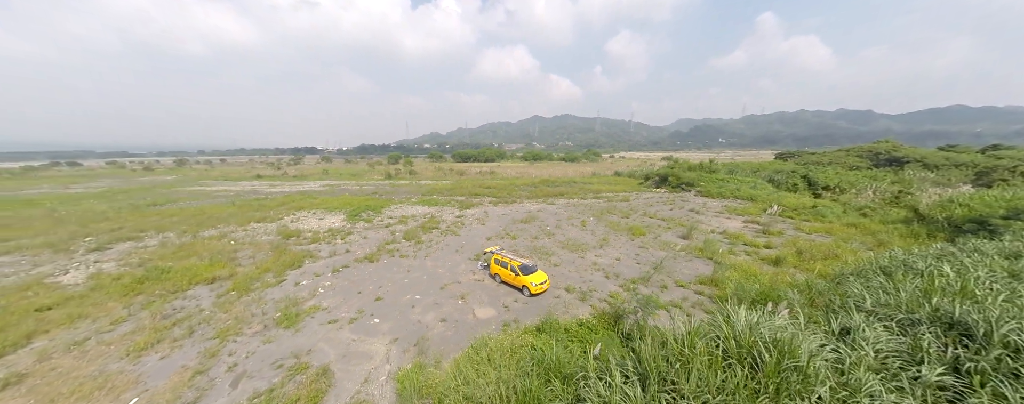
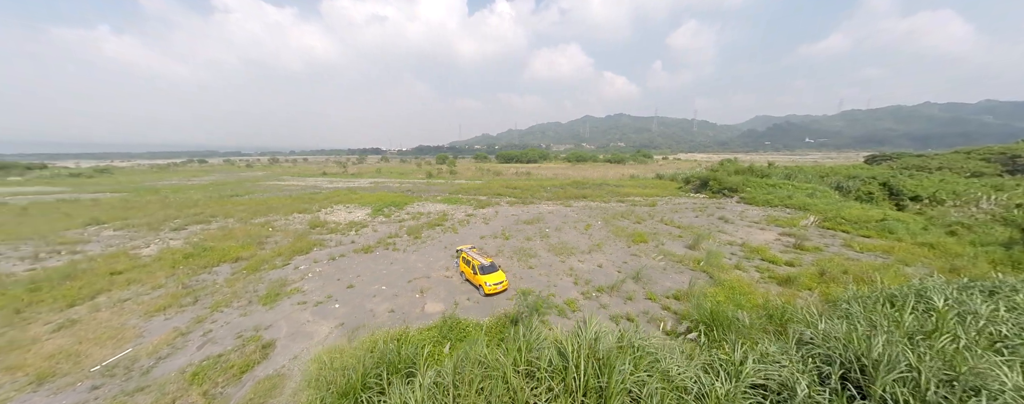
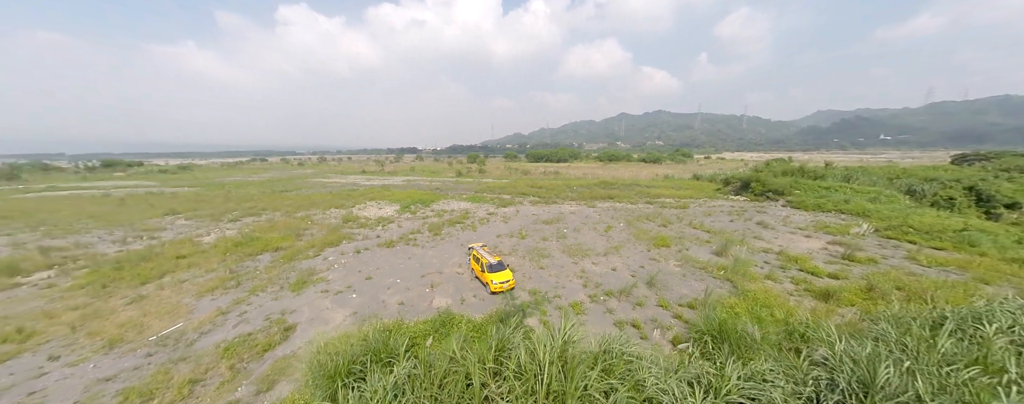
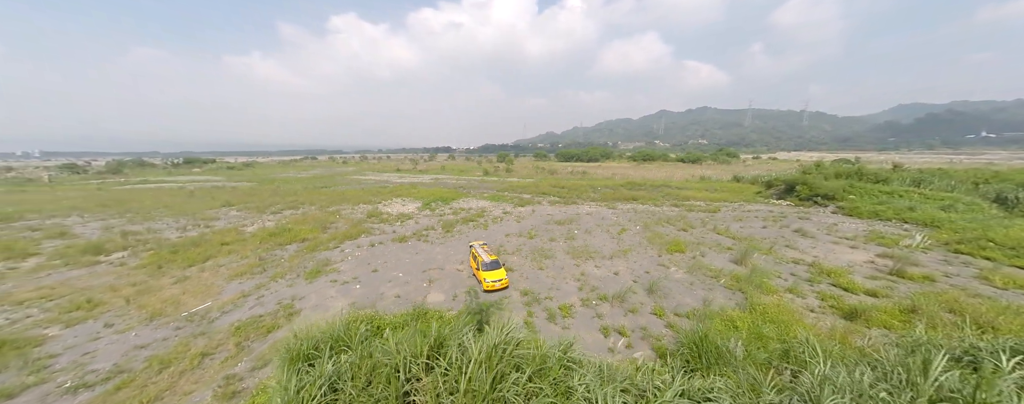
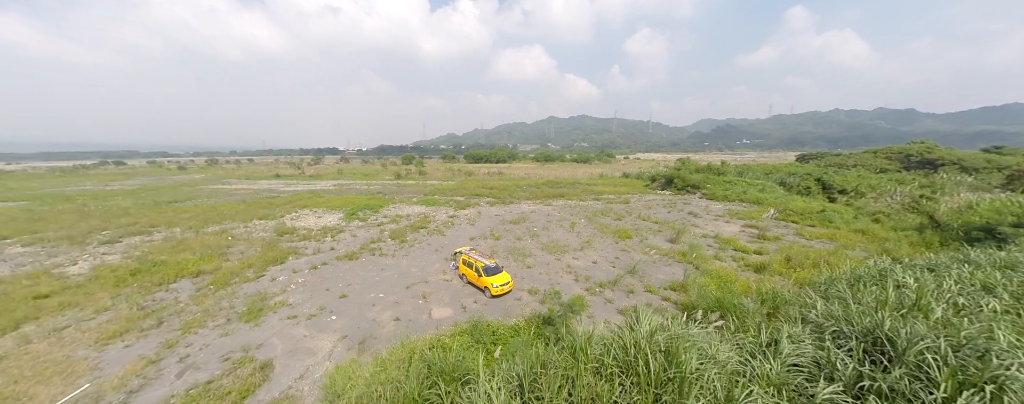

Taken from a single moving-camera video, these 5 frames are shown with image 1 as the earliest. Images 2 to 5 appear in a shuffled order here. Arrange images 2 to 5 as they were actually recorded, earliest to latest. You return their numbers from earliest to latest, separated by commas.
5, 2, 3, 4
